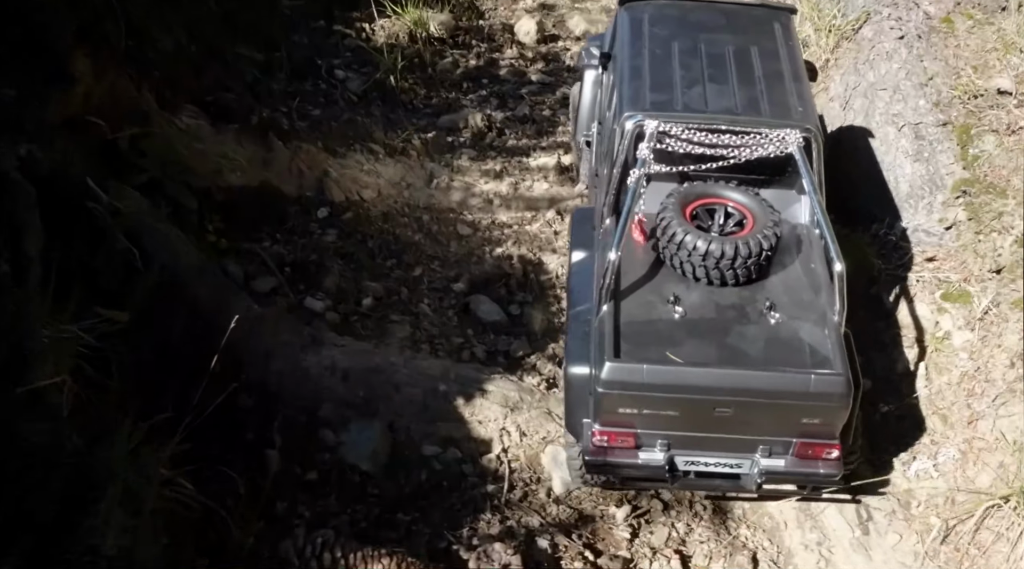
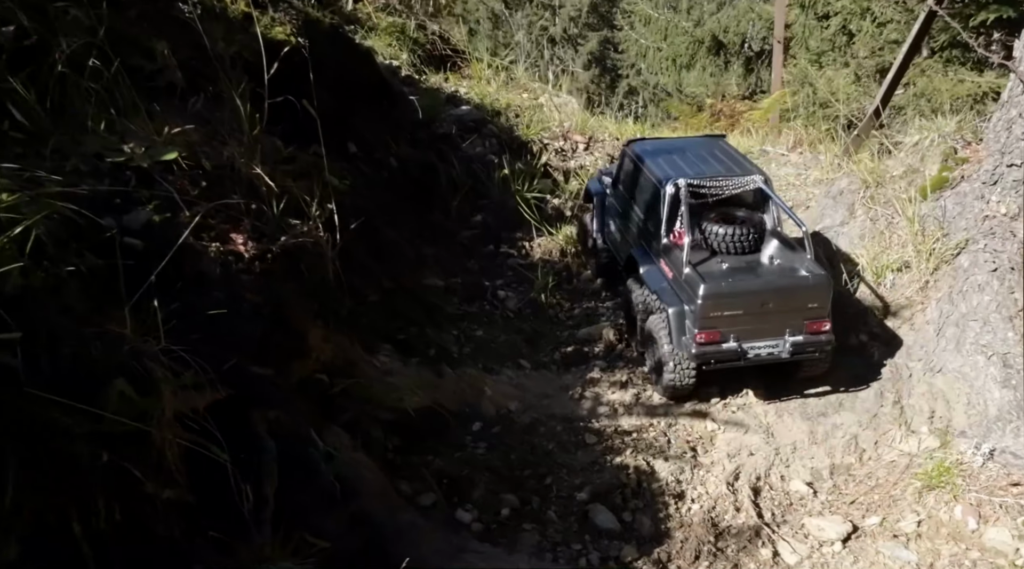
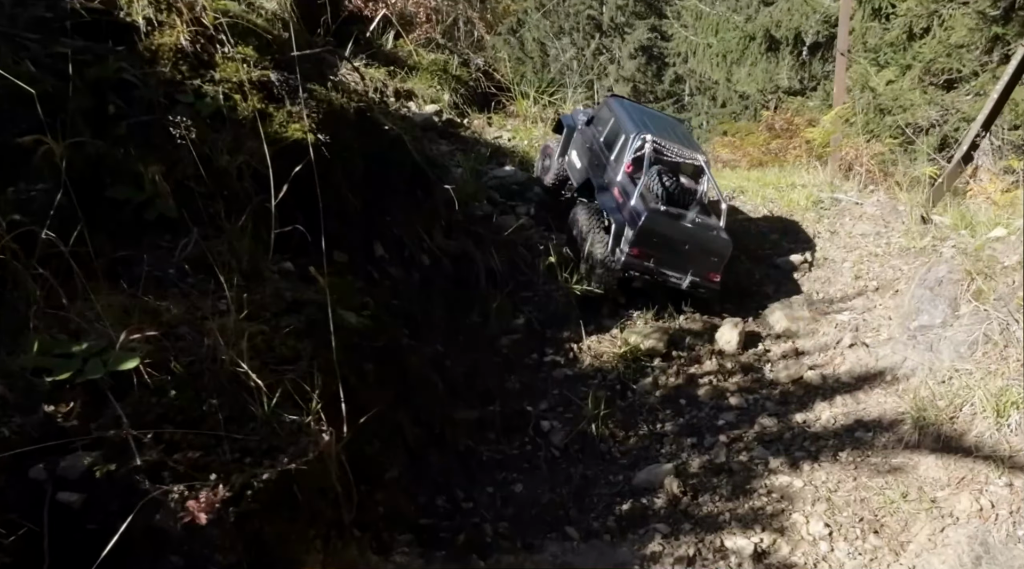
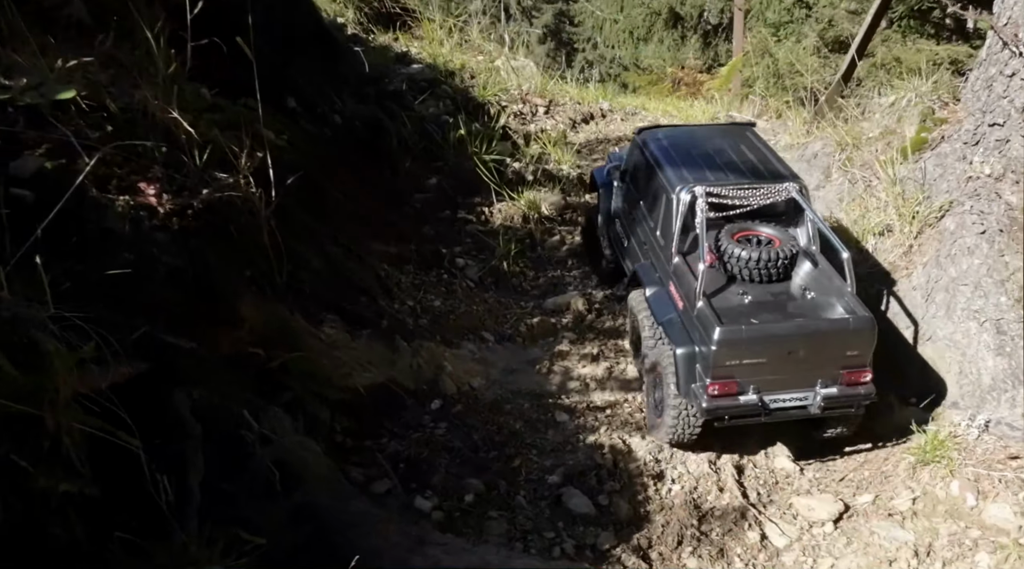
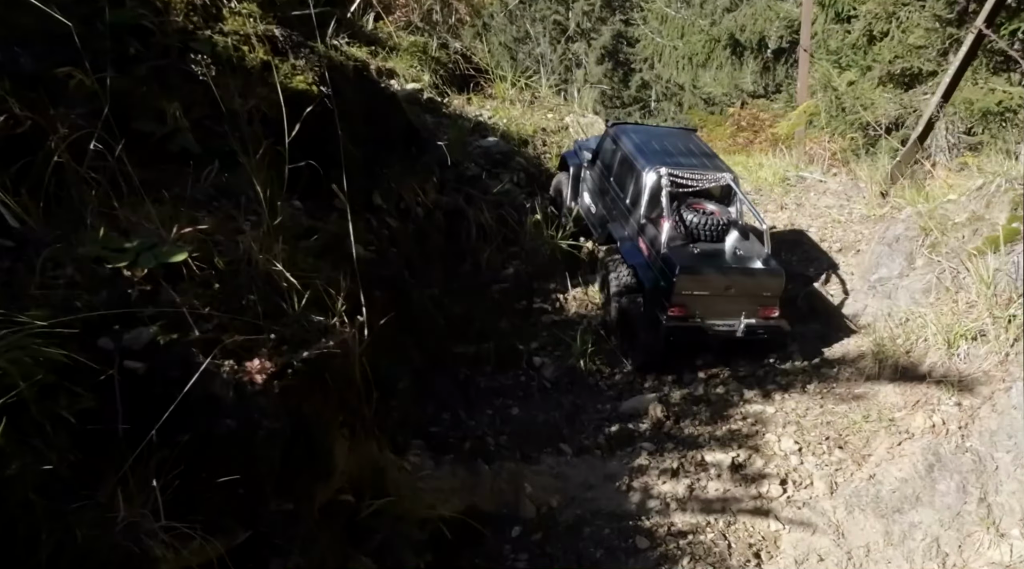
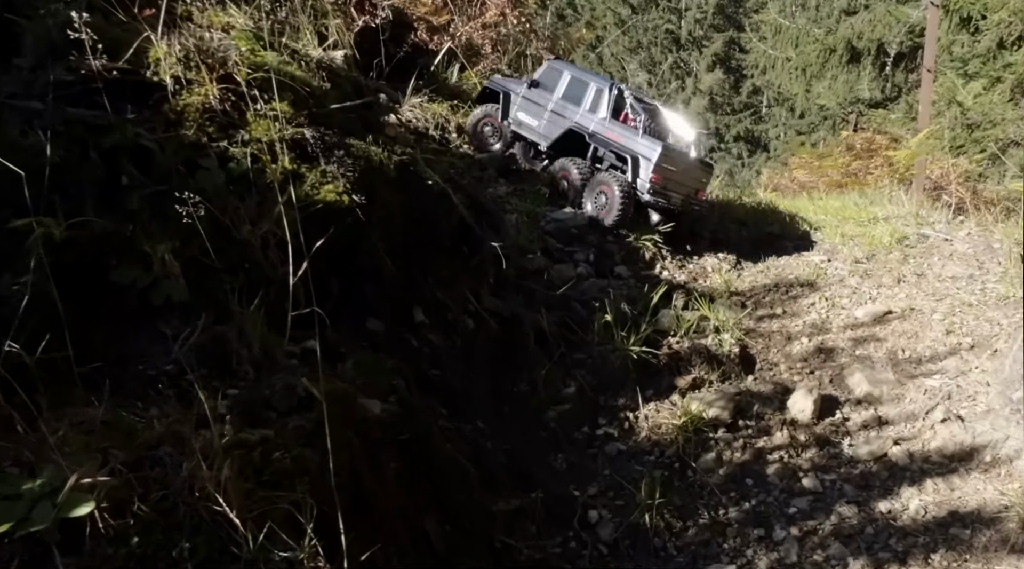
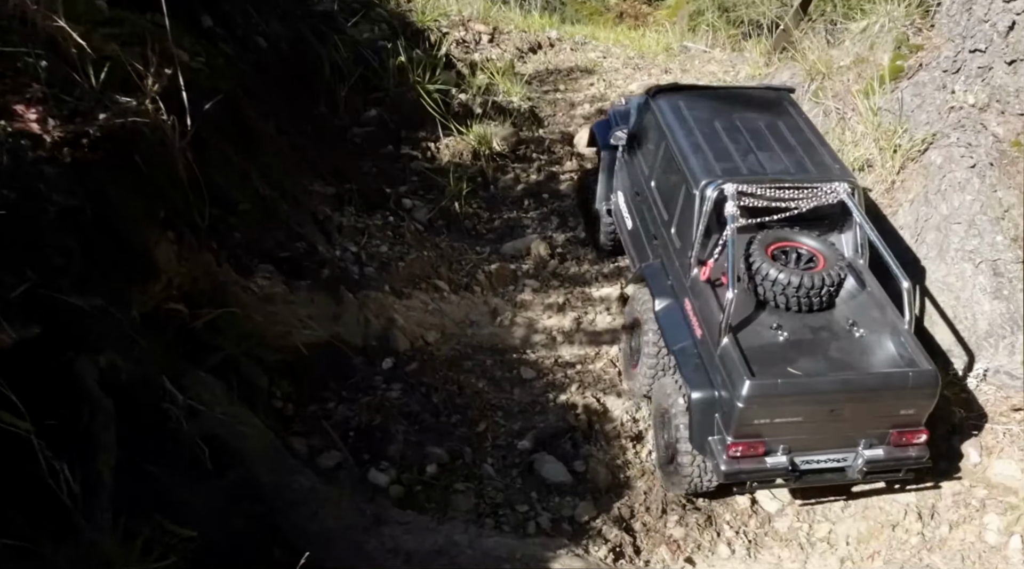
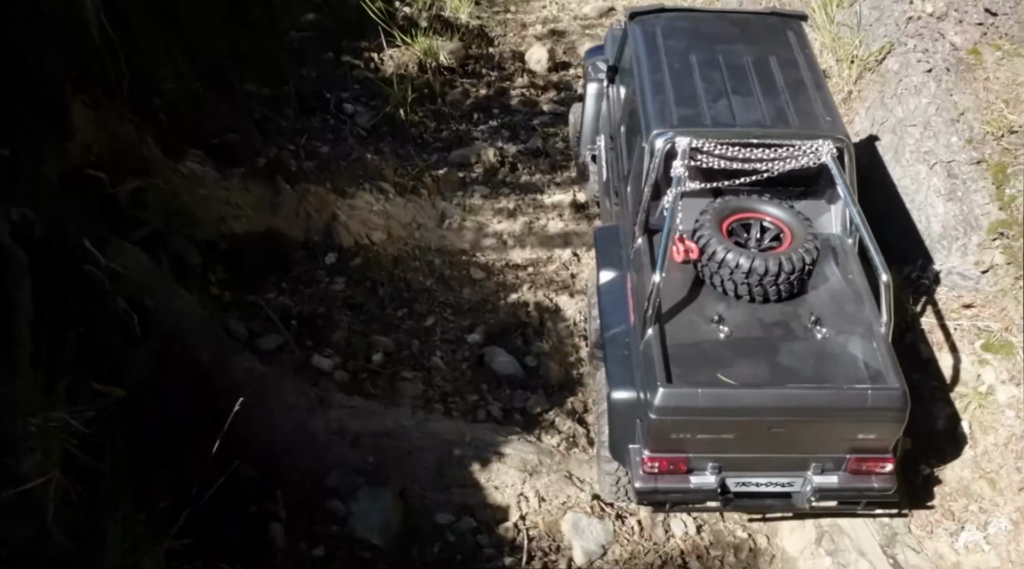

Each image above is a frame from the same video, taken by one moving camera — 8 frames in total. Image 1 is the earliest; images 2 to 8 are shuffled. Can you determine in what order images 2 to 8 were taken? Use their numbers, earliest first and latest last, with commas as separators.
8, 7, 4, 2, 5, 3, 6
